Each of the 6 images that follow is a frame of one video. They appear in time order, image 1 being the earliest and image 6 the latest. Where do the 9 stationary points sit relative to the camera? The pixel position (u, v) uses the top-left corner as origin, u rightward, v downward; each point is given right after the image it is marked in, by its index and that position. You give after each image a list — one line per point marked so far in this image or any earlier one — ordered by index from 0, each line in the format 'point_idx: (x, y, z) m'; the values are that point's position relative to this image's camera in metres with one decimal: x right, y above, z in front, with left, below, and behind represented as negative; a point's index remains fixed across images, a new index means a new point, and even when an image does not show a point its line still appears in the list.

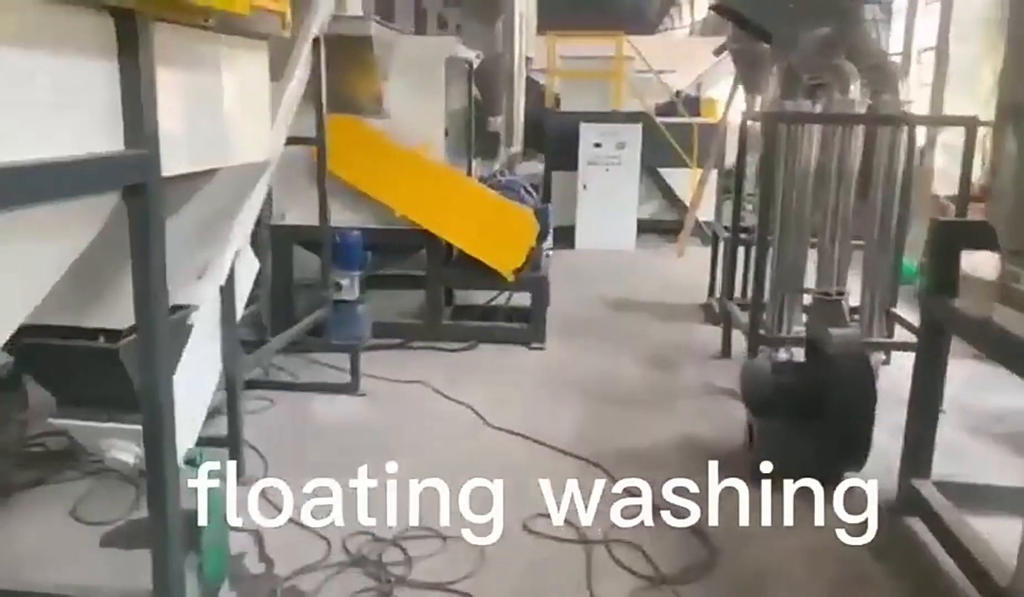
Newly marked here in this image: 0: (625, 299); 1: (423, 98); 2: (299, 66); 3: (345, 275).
0: (+0.8, 0.0, +5.5) m
1: (-0.5, +1.0, +4.3) m
2: (-0.8, +0.9, +3.2) m
3: (-0.8, +0.1, +4.1) m
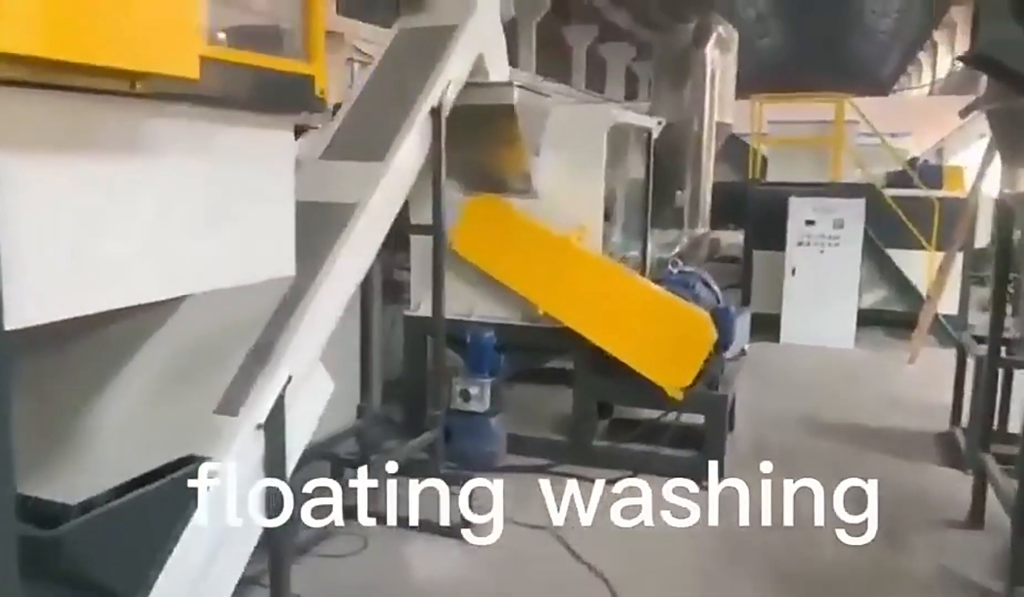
0: (+1.8, -0.7, +4.4) m
1: (+0.3, +0.5, +3.6) m
2: (-0.3, +0.5, +2.6) m
3: (-0.2, -0.4, +3.4) m
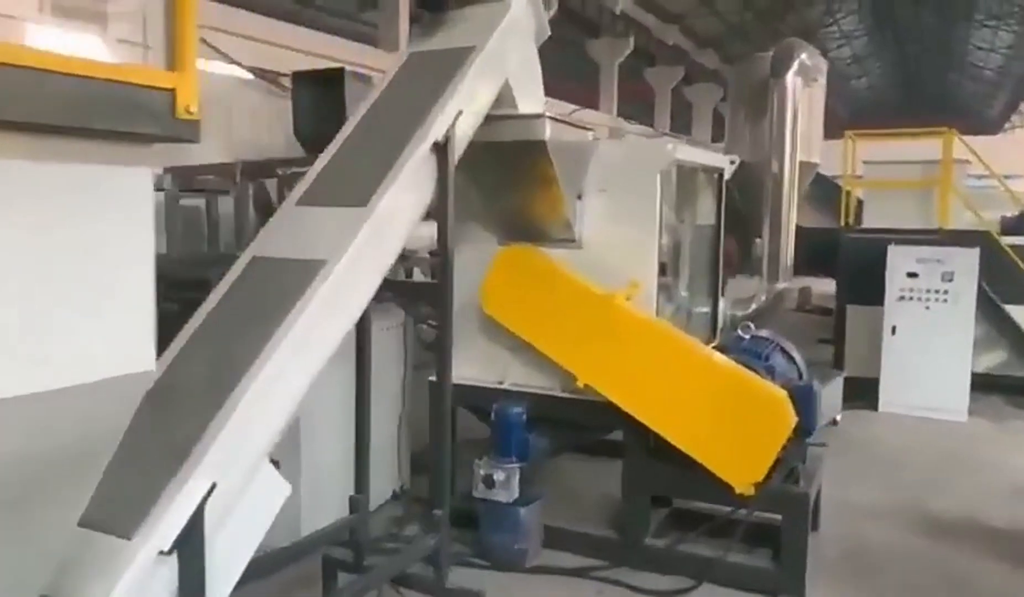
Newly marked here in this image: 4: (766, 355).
0: (+2.0, -1.0, +3.6) m
1: (+0.4, +0.3, +3.1) m
2: (-0.3, +0.3, +2.1) m
3: (0.0, -0.6, +2.9) m
4: (+0.9, -0.2, +3.0) m
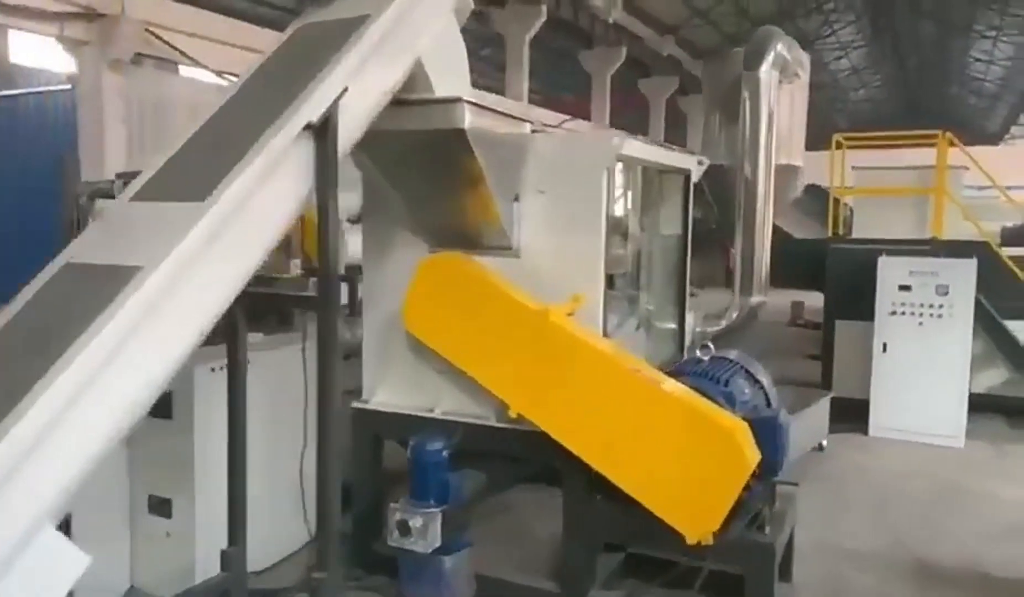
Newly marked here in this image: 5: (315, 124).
0: (+1.7, -1.0, +3.2) m
1: (+0.2, +0.2, +2.7) m
2: (-0.5, +0.3, +1.8) m
3: (-0.3, -0.6, +2.5) m
4: (+0.7, -0.3, +2.6) m
5: (-0.5, +0.4, +1.9) m
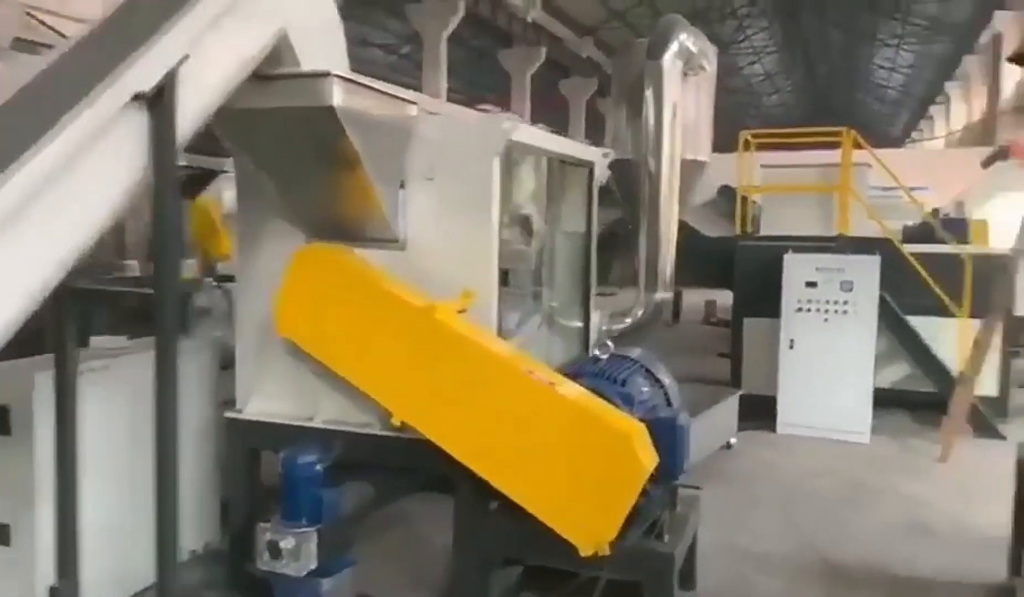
0: (+1.3, -1.0, +3.2) m
1: (-0.2, +0.2, +2.5) m
2: (-0.8, +0.3, +1.5) m
3: (-0.6, -0.6, +2.3) m
4: (+0.3, -0.3, +2.5) m
5: (-0.7, +0.4, +1.6) m
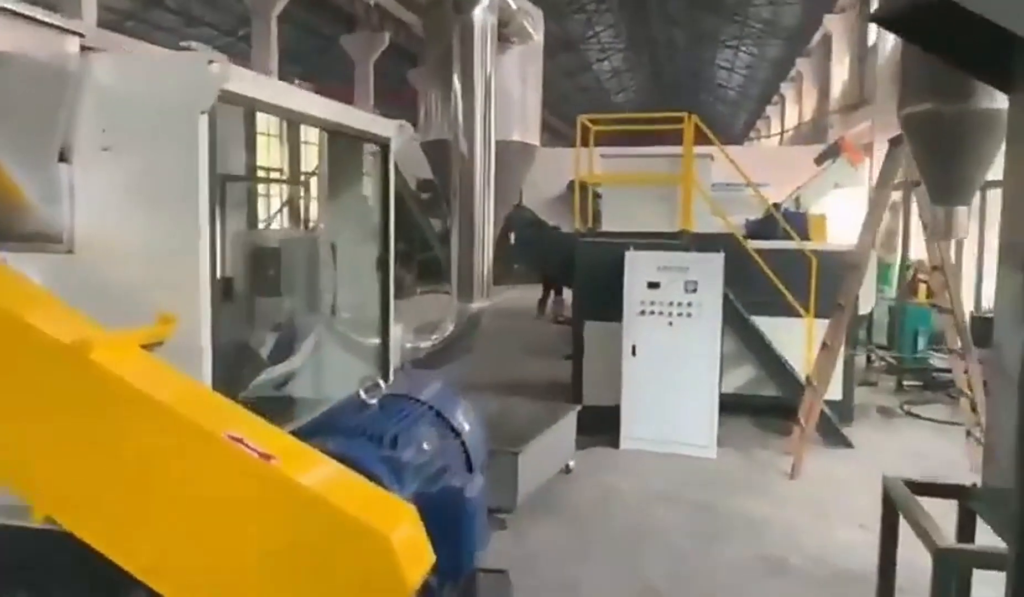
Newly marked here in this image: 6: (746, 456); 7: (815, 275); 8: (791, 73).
0: (+0.6, -1.1, +2.6) m
1: (-0.8, +0.2, +1.7) m
2: (-1.2, +0.2, +0.6) m
3: (-1.2, -0.7, +1.4) m
4: (-0.2, -0.3, +1.8) m
5: (-1.2, +0.3, +0.8) m
6: (+1.3, -0.9, +4.6) m
7: (+1.9, +0.2, +5.1) m
8: (+4.9, +3.9, +14.2) m
